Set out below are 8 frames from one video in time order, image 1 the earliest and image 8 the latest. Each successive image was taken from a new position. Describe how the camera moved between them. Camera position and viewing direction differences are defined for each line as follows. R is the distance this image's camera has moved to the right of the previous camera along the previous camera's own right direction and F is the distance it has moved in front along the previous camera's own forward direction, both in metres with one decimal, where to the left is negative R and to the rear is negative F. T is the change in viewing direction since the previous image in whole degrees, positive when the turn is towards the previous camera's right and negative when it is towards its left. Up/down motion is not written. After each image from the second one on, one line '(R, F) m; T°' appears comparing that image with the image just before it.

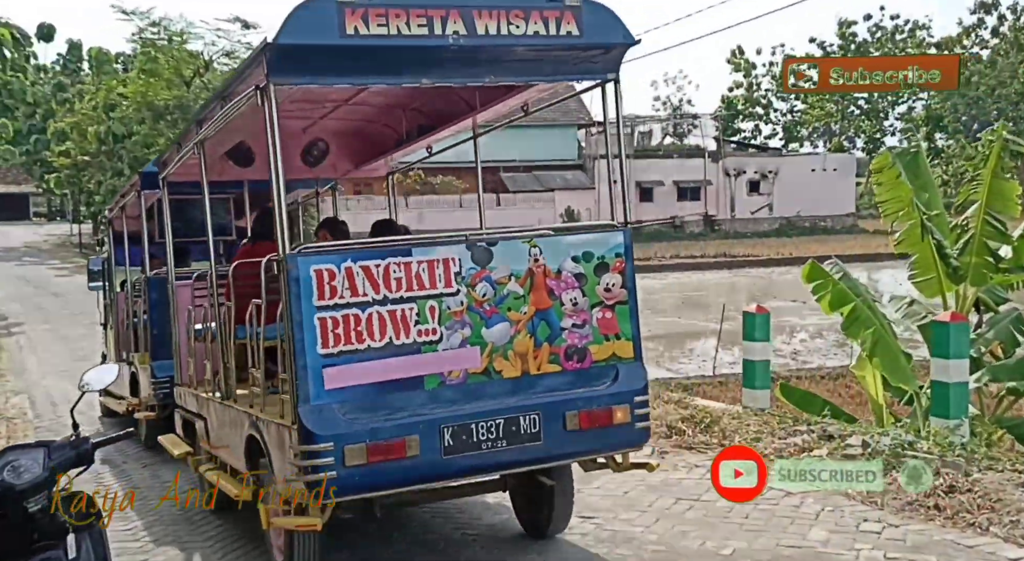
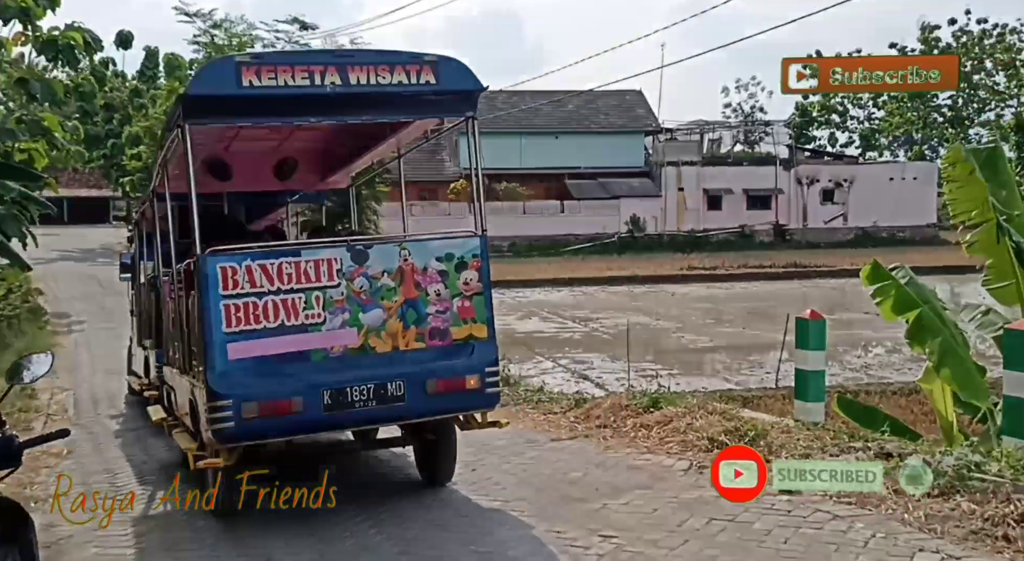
(+0.2, +0.4) m; -4°
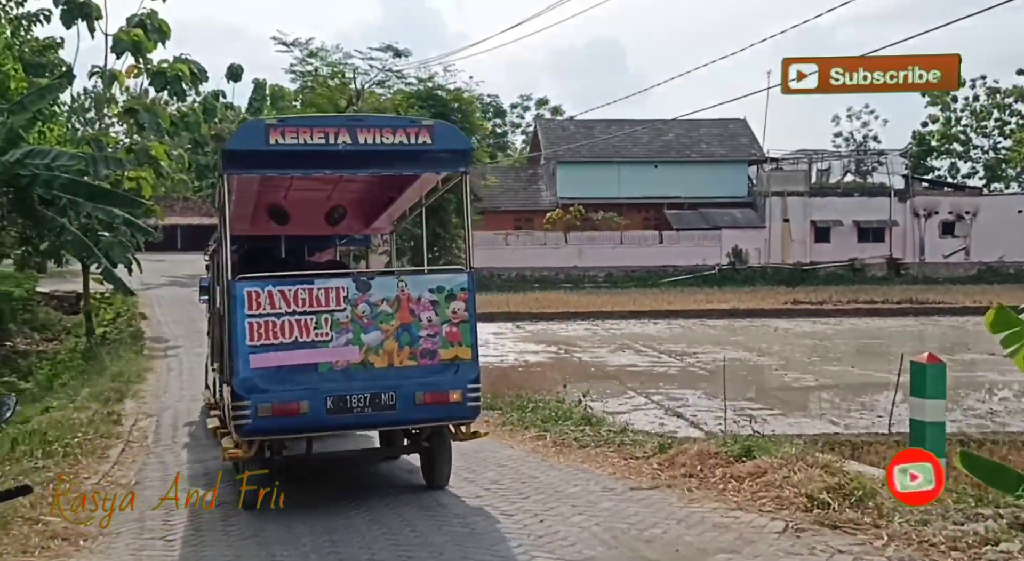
(+0.1, +0.6) m; -6°
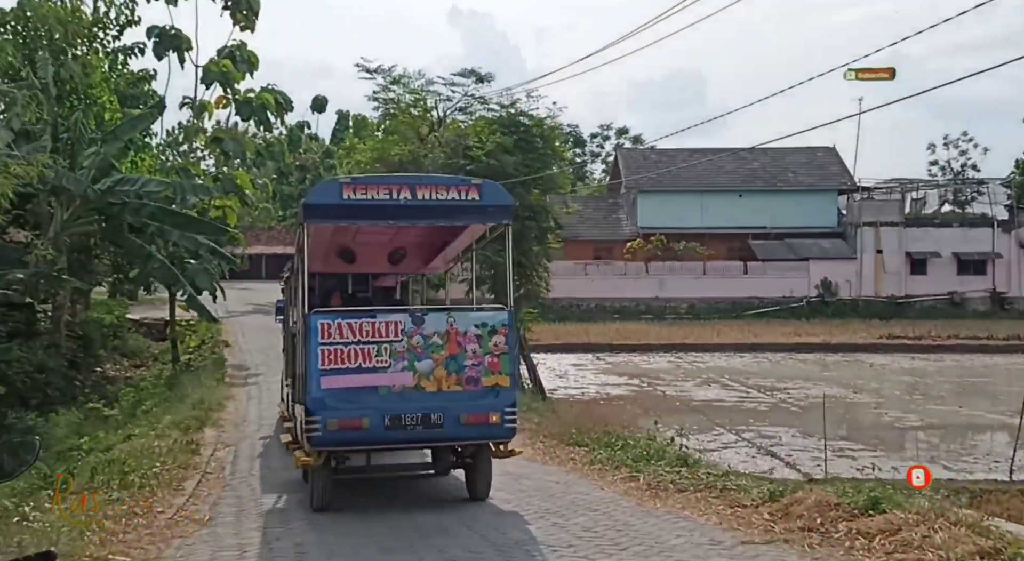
(-0.1, +0.5) m; -4°
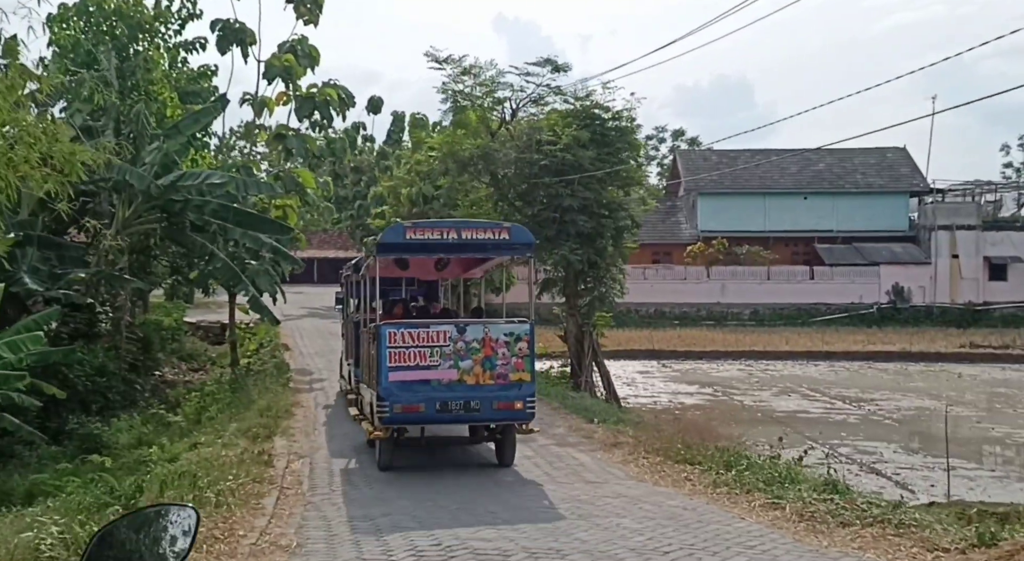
(-0.6, +0.9) m; -2°
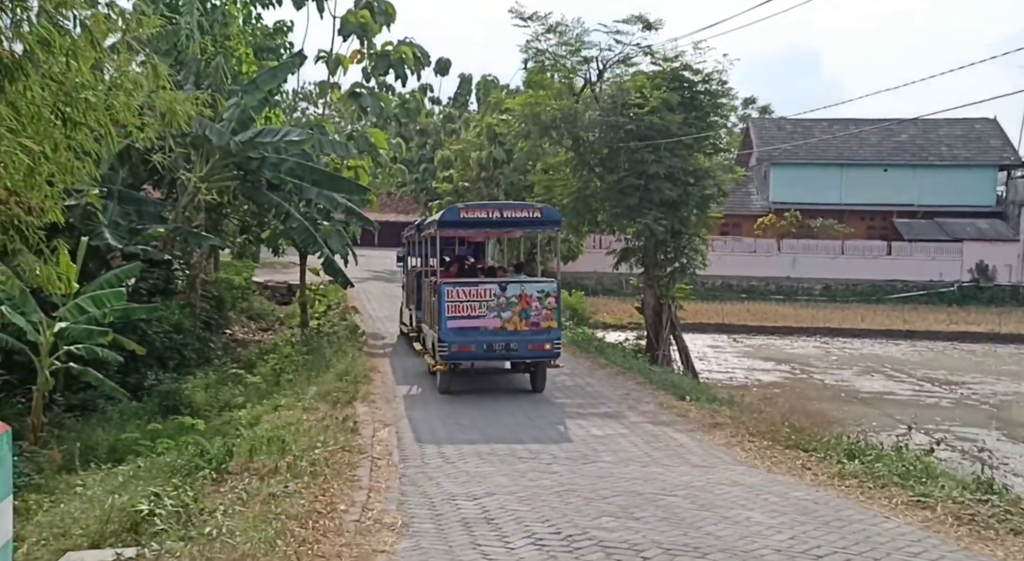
(-0.5, +0.5) m; -3°
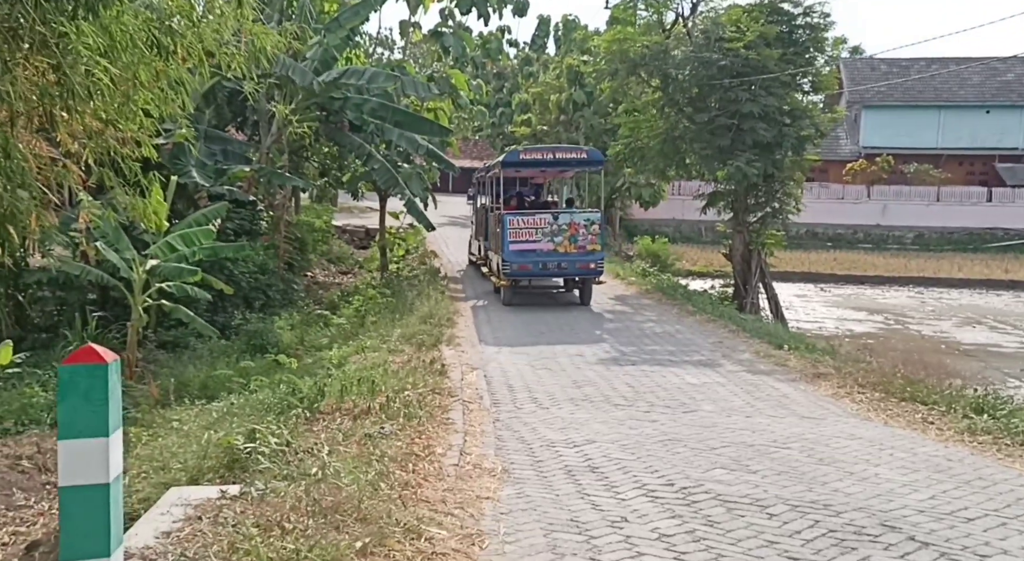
(-0.2, +0.4) m; -4°
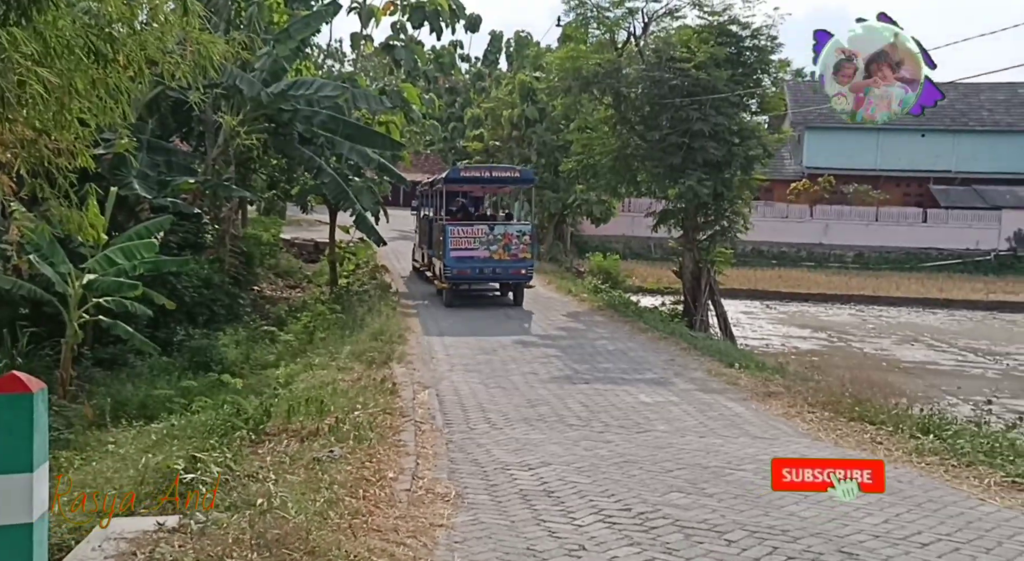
(0.0, +0.1) m; +3°
